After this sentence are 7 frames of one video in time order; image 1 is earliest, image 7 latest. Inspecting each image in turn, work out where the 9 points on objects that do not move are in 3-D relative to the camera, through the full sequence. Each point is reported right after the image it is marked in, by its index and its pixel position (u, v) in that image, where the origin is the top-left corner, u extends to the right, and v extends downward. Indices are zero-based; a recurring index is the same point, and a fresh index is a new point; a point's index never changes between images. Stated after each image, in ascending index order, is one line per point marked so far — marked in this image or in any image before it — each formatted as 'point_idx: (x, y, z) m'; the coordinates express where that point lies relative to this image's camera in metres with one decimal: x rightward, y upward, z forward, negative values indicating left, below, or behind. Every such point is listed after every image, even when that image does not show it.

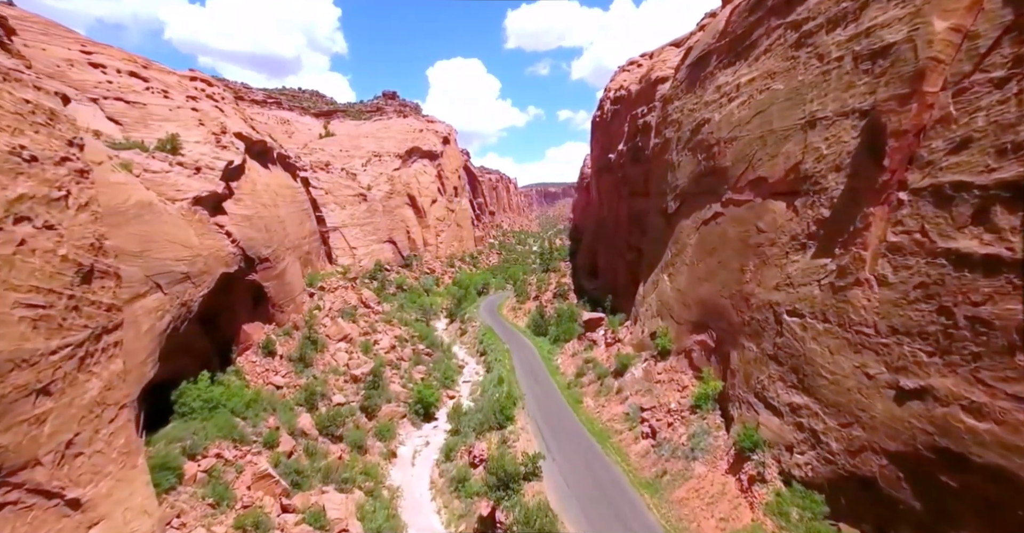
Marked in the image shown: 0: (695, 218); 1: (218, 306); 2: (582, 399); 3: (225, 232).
0: (+7.2, +1.9, +18.4) m
1: (-11.7, -1.6, +18.5) m
2: (+2.9, -5.6, +19.6) m
3: (-11.0, +1.3, +18.0) m
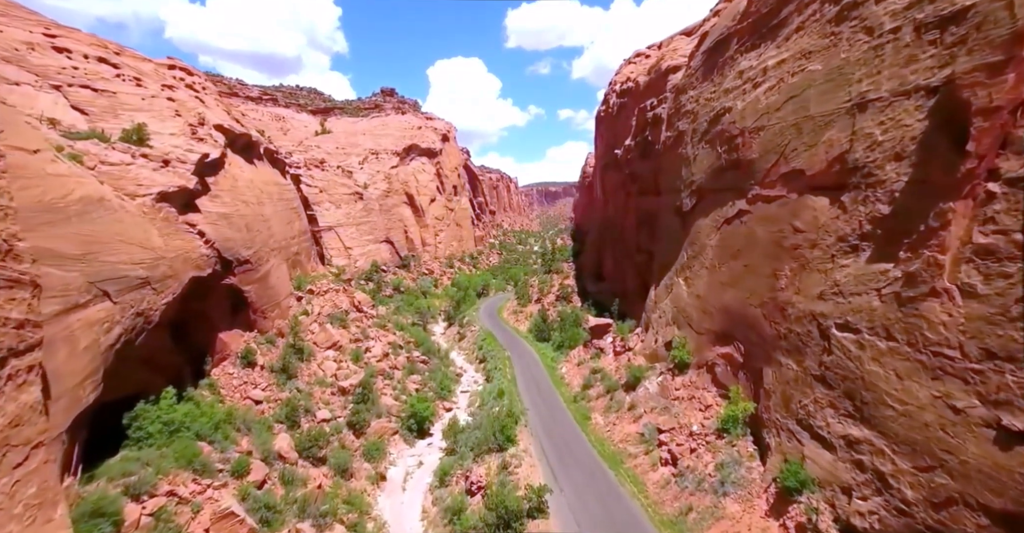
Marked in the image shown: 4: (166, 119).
0: (+7.3, +1.8, +16.7) m
1: (-11.6, -1.7, +16.8) m
2: (+3.0, -5.7, +17.9) m
3: (-10.9, +1.2, +16.3) m
4: (-14.5, +6.2, +19.8) m
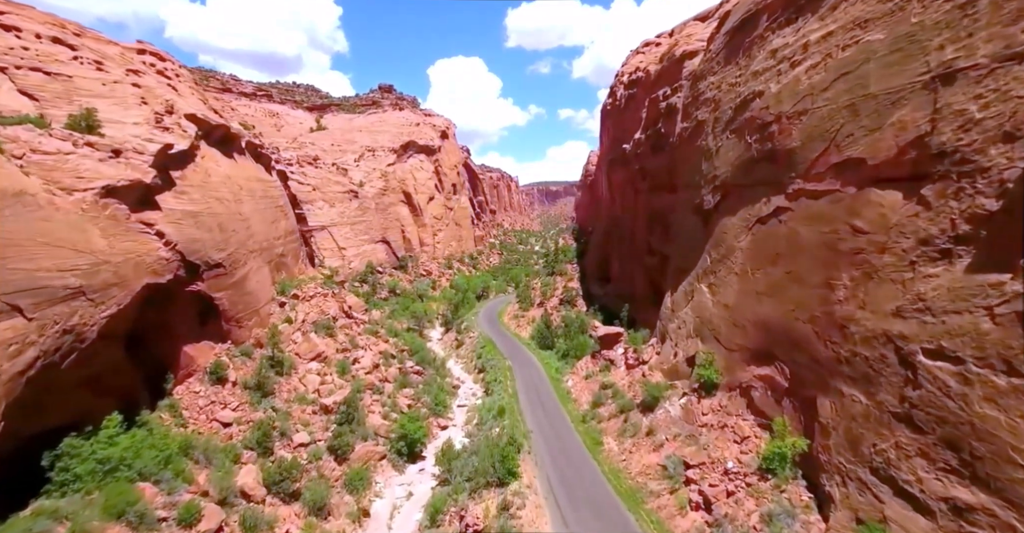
0: (+7.3, +1.6, +14.6) m
1: (-11.6, -1.9, +14.8) m
2: (+3.1, -5.8, +15.9) m
3: (-10.9, +1.1, +14.3) m
4: (-14.5, +6.1, +17.8) m
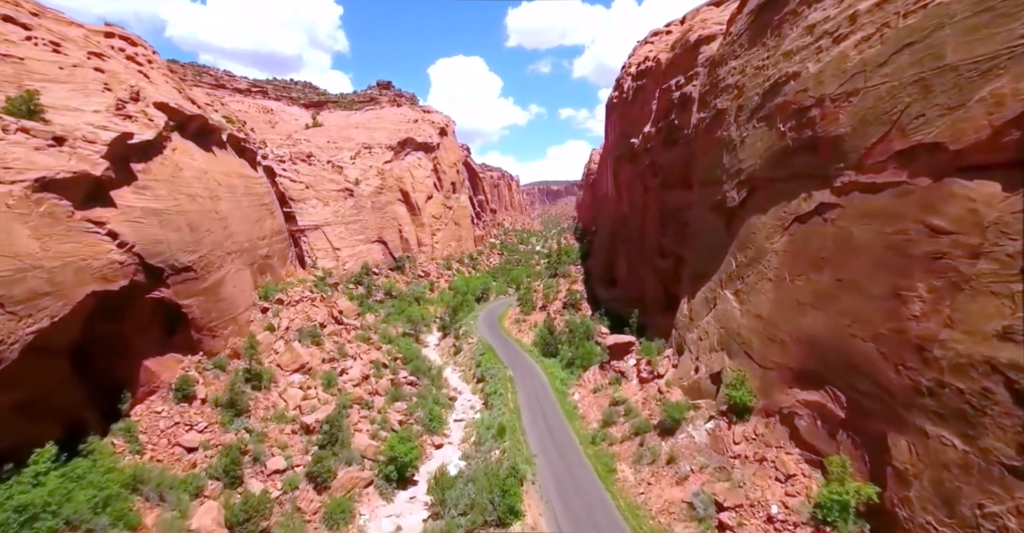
0: (+7.4, +1.5, +12.8) m
1: (-11.5, -2.0, +13.0) m
2: (+3.1, -6.0, +14.1) m
3: (-10.8, +0.9, +12.5) m
4: (-14.4, +5.9, +16.0) m
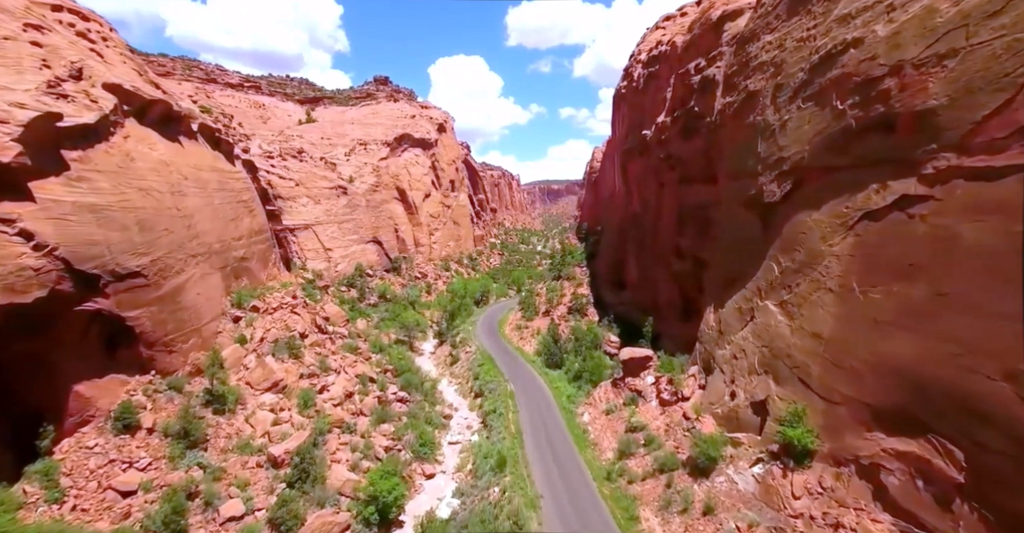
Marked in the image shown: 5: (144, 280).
0: (+7.4, +1.3, +10.5) m
1: (-11.5, -2.1, +10.7) m
2: (+3.1, -6.1, +11.7) m
3: (-10.8, +0.8, +10.2) m
4: (-14.4, +5.8, +13.7) m
5: (-11.1, -0.4, +14.0) m
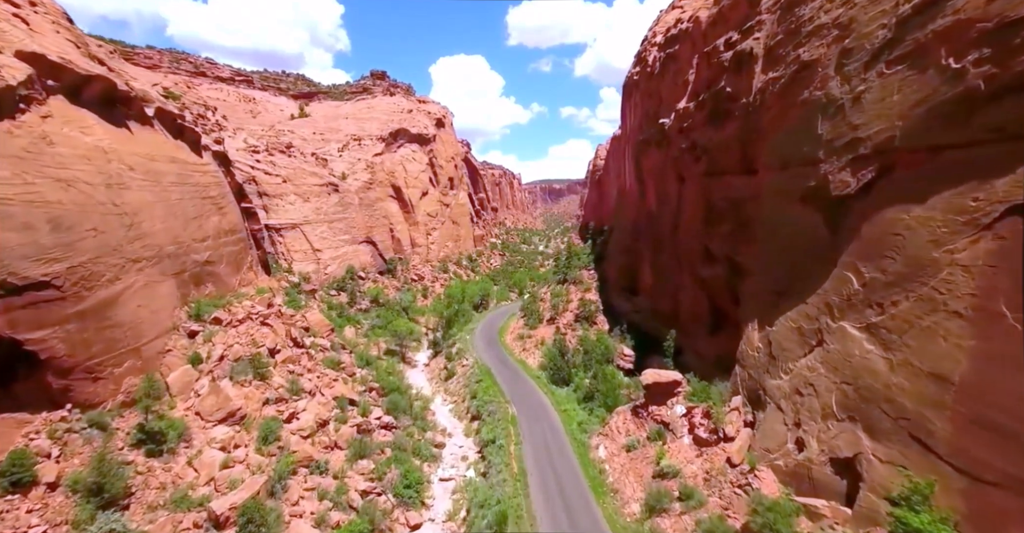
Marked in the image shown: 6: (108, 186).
0: (+7.5, +1.1, +7.7) m
1: (-11.4, -2.4, +7.9) m
2: (+3.2, -6.3, +8.9) m
3: (-10.7, +0.6, +7.4) m
4: (-14.3, +5.6, +10.9) m
5: (-11.0, -0.6, +11.2) m
6: (-12.4, +2.5, +14.4) m
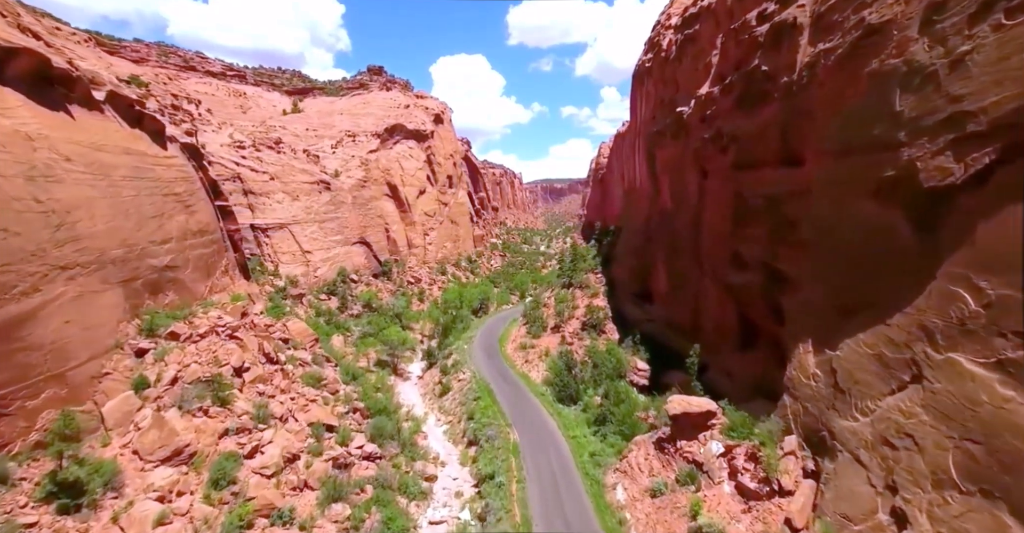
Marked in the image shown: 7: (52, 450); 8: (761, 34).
0: (+7.5, +0.9, +5.2) m
1: (-11.4, -2.6, +5.5) m
2: (+3.2, -6.6, +6.5) m
3: (-10.7, +0.3, +5.0) m
4: (-14.2, +5.4, +8.5) m
5: (-11.0, -0.8, +8.8) m
6: (-12.4, +2.3, +12.0) m
7: (-9.9, -4.0, +10.2) m
8: (+8.3, +7.8, +15.7) m
